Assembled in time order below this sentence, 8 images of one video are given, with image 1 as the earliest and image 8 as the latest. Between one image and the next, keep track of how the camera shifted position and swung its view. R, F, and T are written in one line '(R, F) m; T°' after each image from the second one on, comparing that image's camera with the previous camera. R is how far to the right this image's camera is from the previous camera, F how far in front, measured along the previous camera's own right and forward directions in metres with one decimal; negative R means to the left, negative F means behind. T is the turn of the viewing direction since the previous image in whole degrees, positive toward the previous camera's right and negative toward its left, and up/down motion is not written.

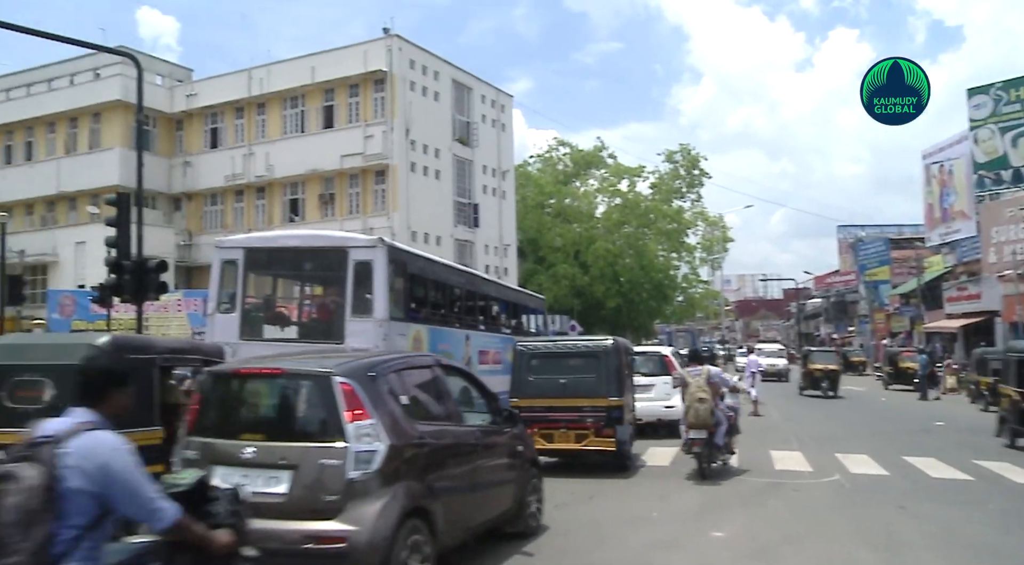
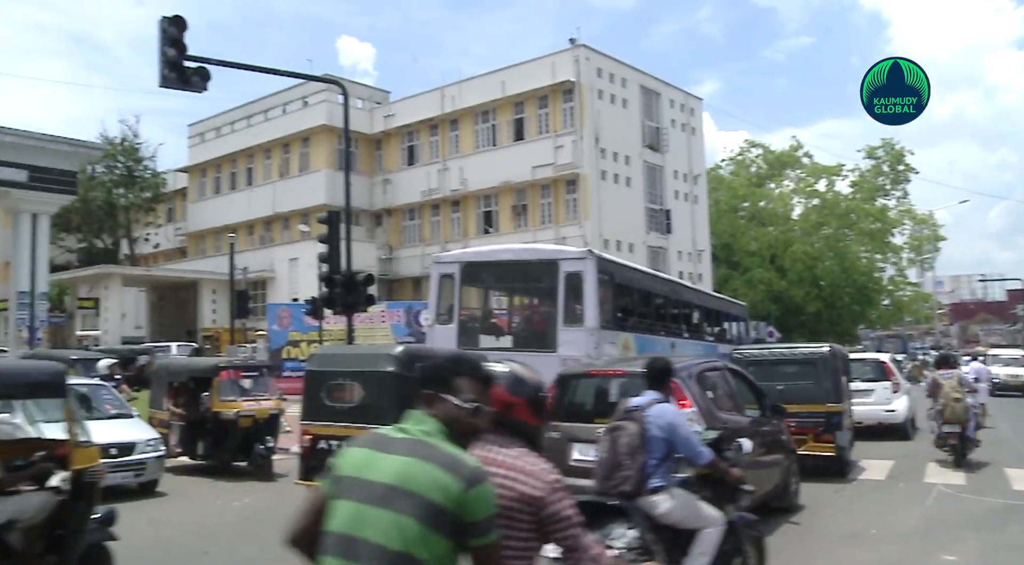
(-1.5, -0.1) m; -10°
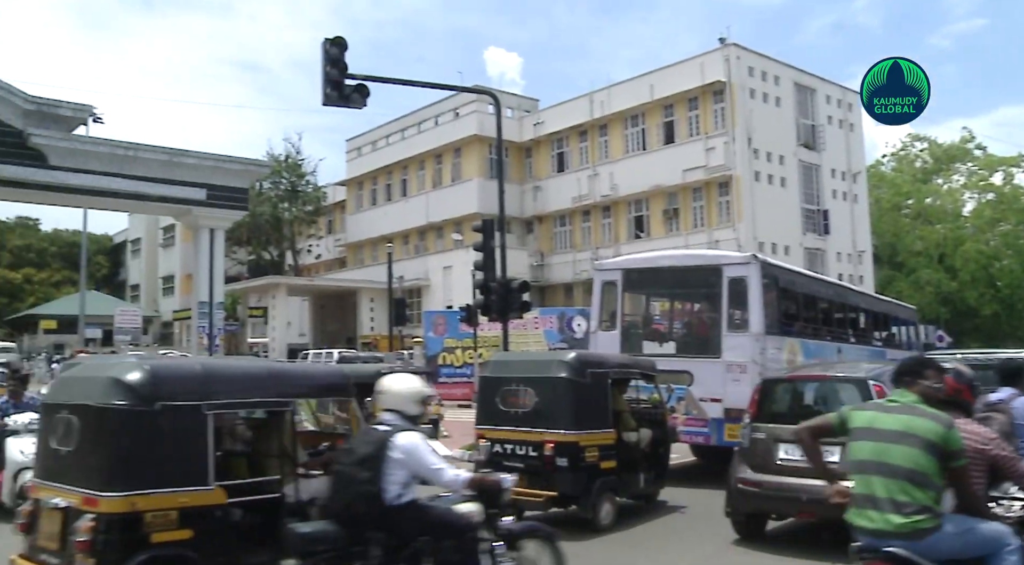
(-1.0, -0.1) m; -8°
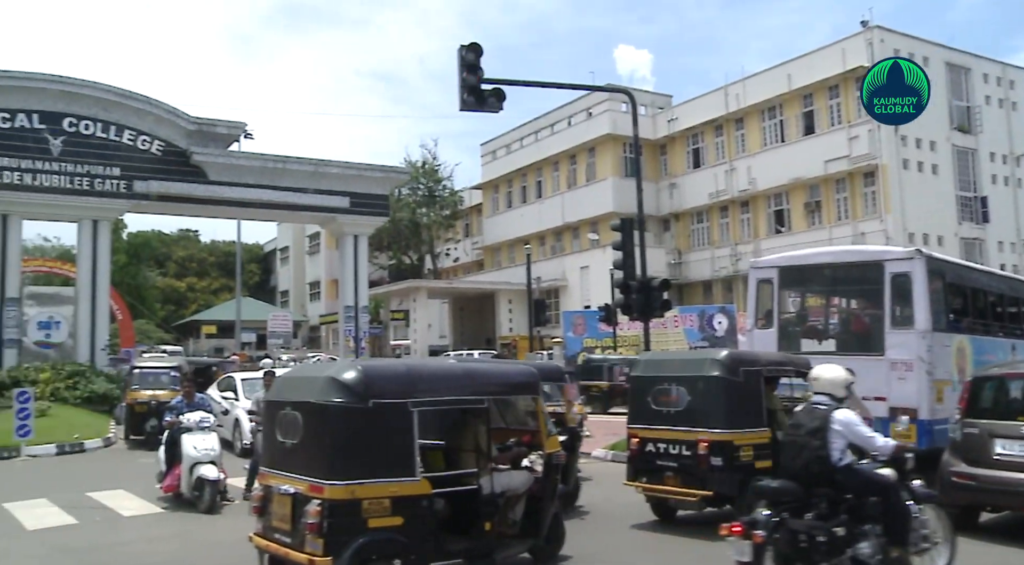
(-0.8, -0.1) m; -8°
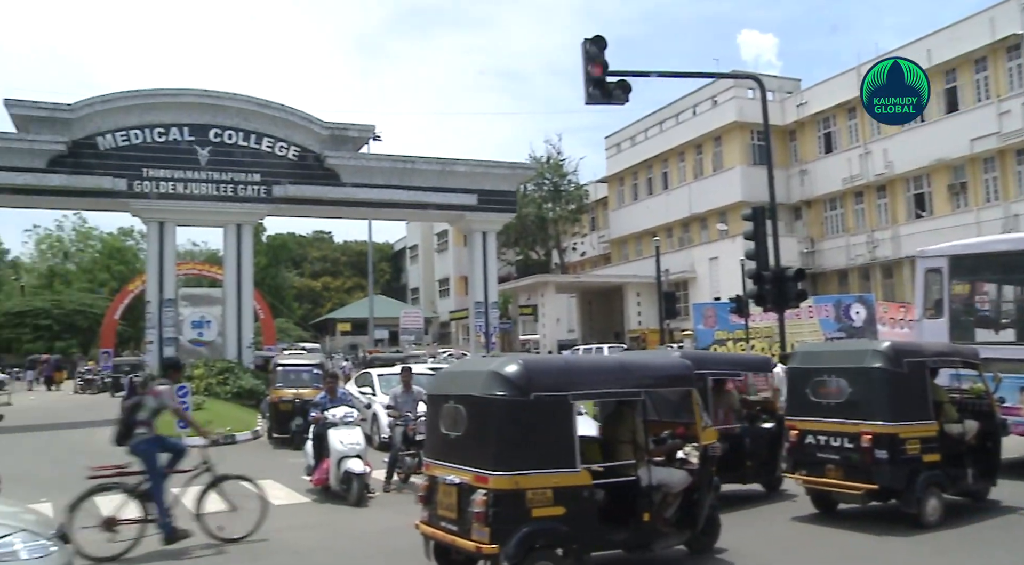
(-0.7, -0.1) m; -7°
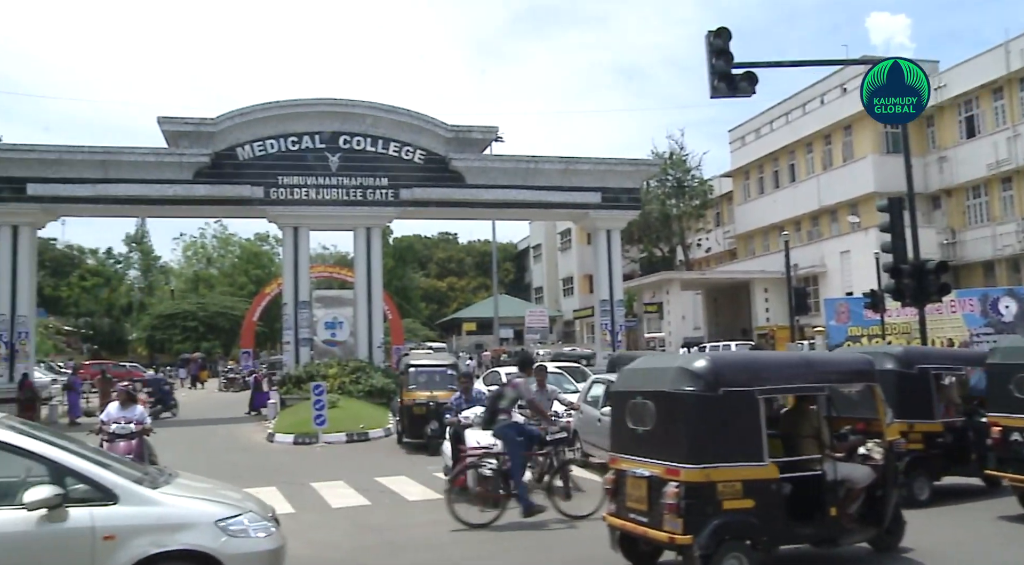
(-1.1, -0.1) m; -6°
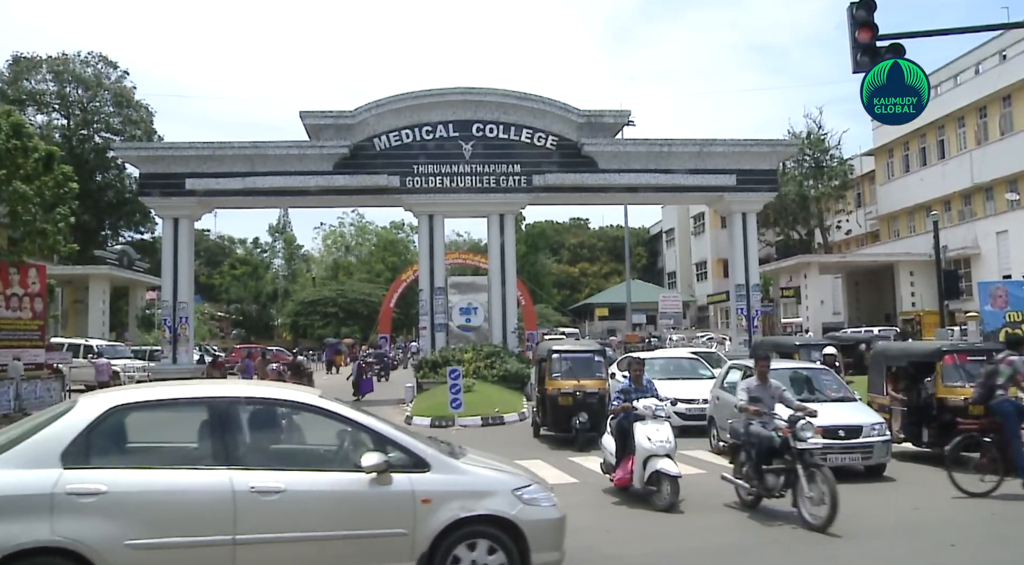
(-1.1, -0.1) m; -7°
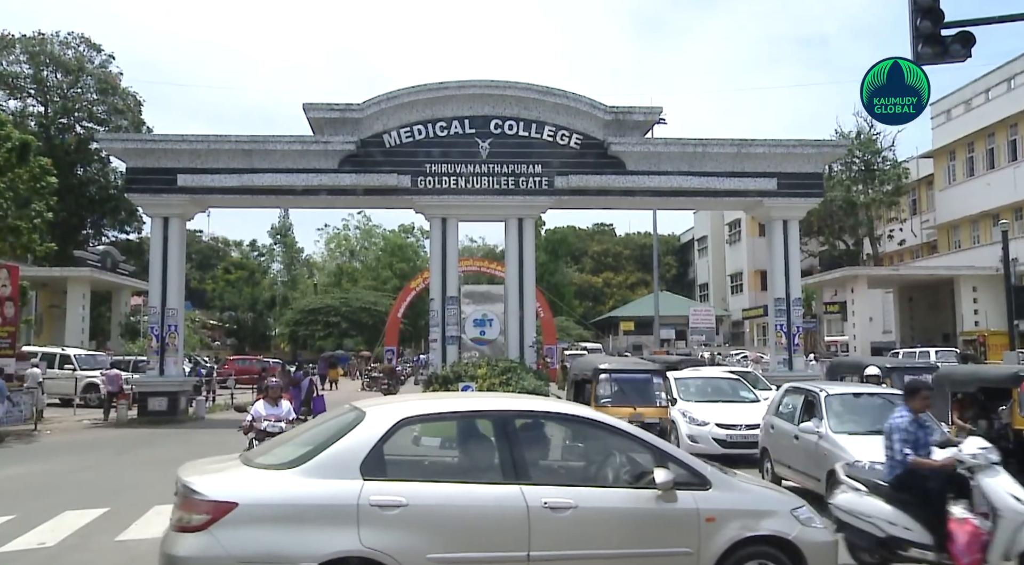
(-0.3, +1.9) m; -1°
